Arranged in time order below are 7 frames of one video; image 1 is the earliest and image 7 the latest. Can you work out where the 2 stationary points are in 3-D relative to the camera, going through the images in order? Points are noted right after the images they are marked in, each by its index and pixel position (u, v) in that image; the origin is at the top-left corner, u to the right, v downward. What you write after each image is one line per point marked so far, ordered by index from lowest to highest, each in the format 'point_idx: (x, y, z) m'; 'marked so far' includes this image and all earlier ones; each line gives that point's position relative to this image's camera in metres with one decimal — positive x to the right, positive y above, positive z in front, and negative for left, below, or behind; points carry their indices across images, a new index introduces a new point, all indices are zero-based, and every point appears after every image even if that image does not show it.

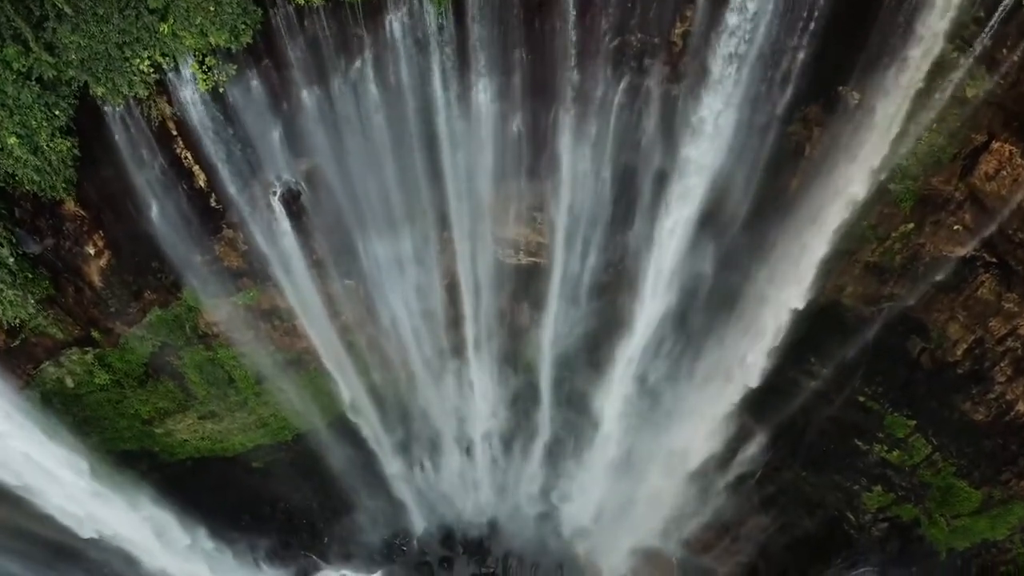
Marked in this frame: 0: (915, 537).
0: (+6.3, -3.9, +11.1) m
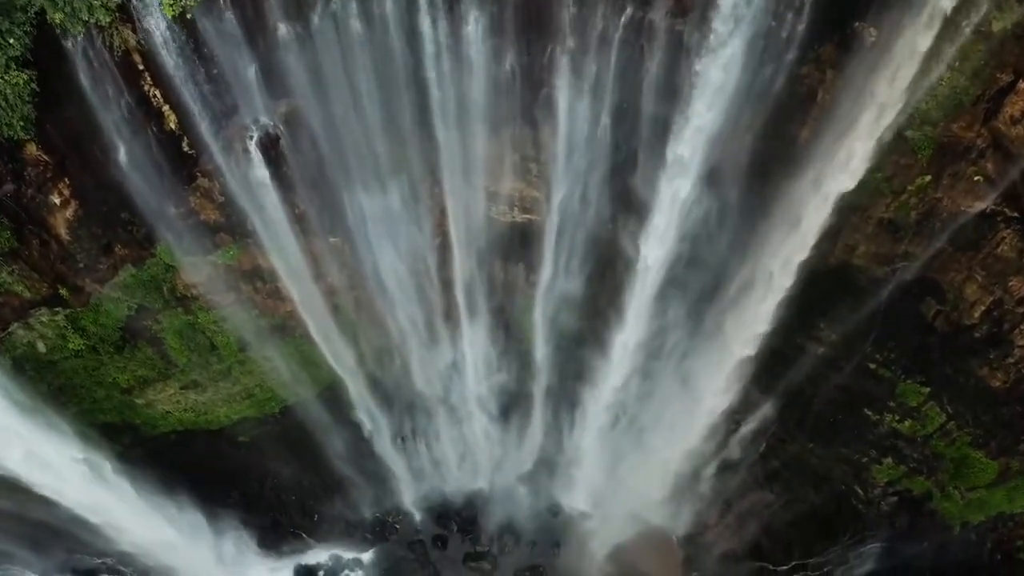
0: (+6.2, -3.4, +10.7) m
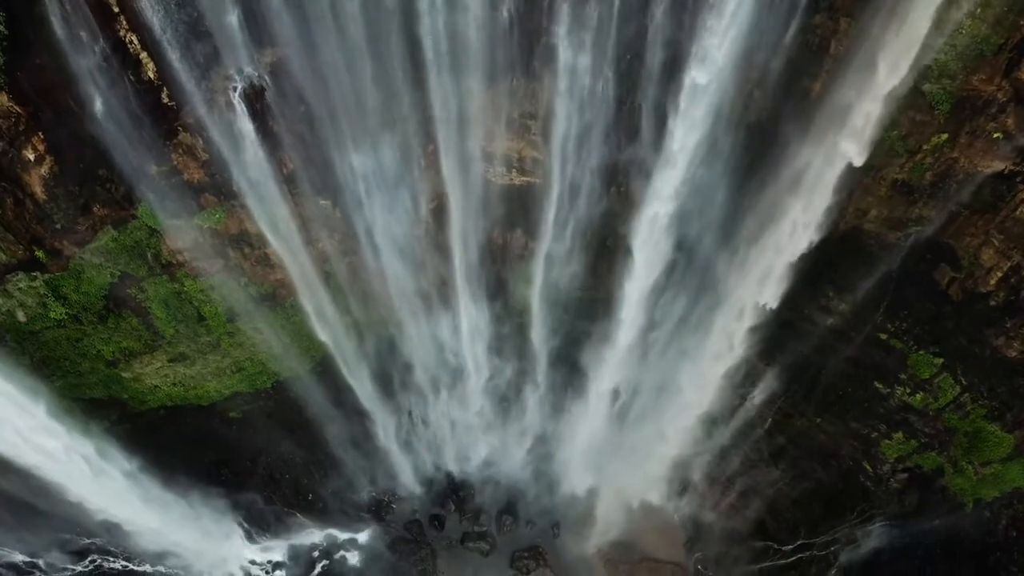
0: (+6.2, -2.9, +10.3) m
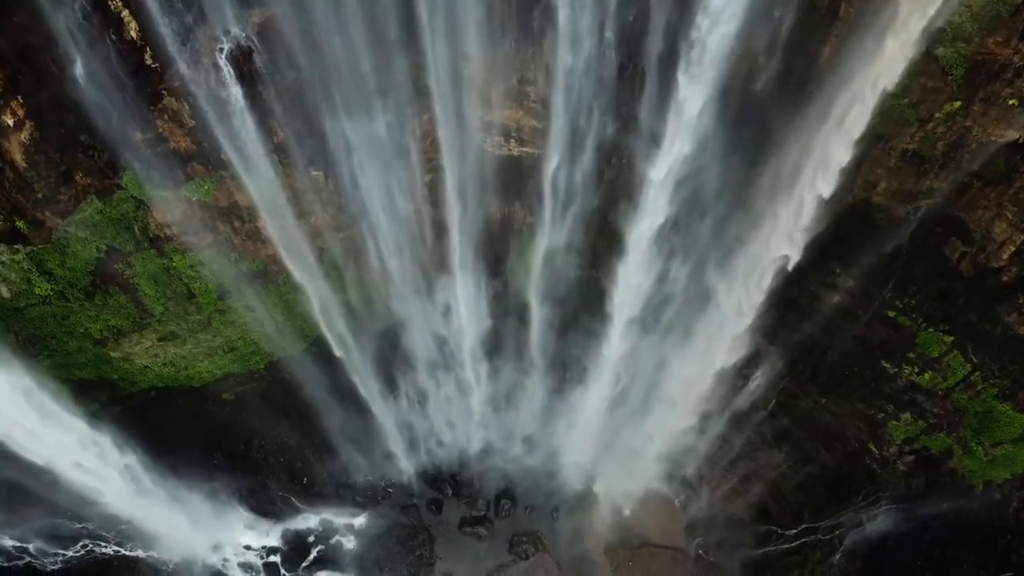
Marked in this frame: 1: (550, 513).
0: (+6.1, -2.6, +10.1) m
1: (+0.6, -3.8, +12.1) m
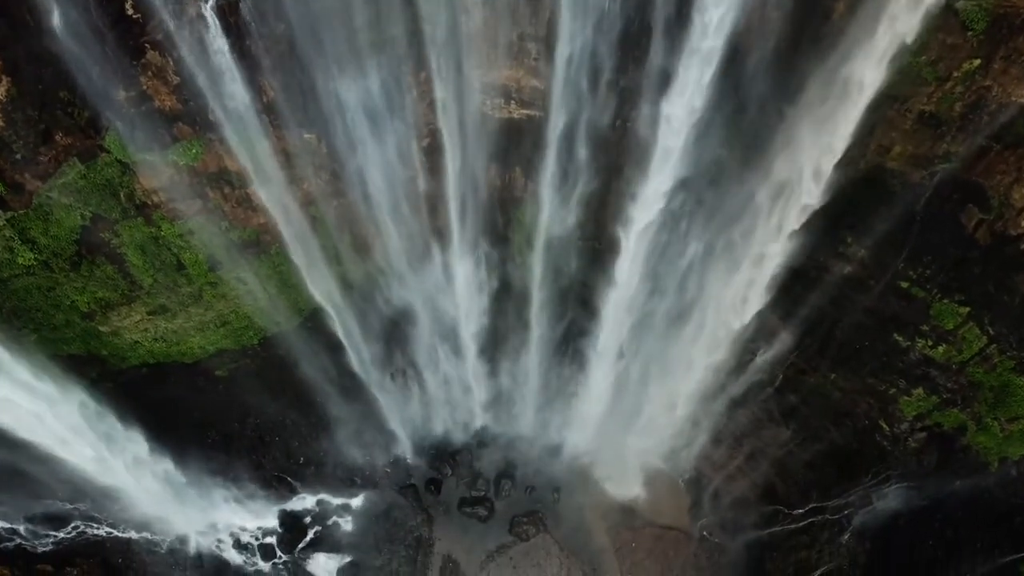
0: (+6.2, -2.2, +9.8) m
1: (+0.6, -3.4, +11.8) m
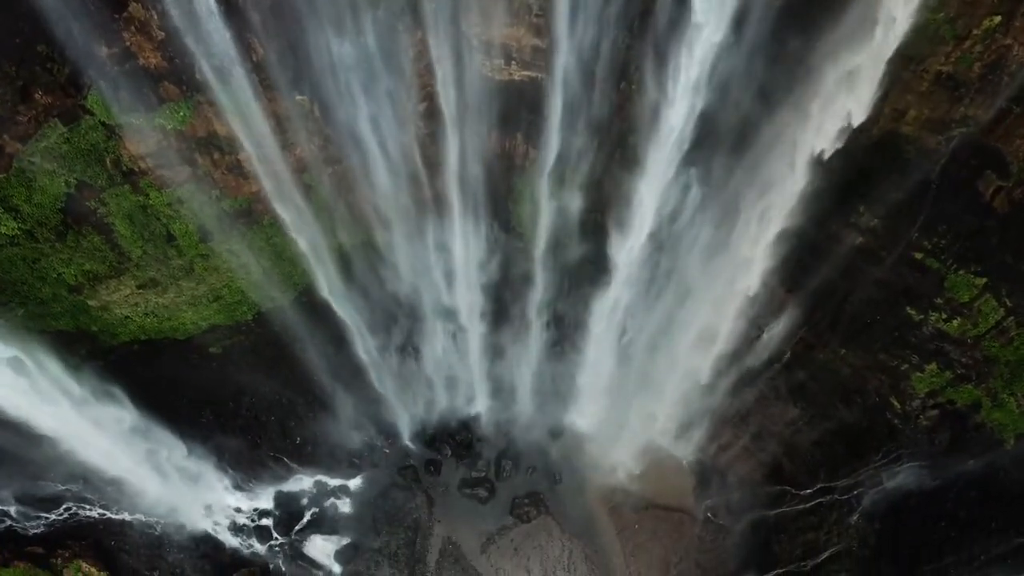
0: (+6.2, -1.8, +9.5) m
1: (+0.7, -3.0, +11.5) m
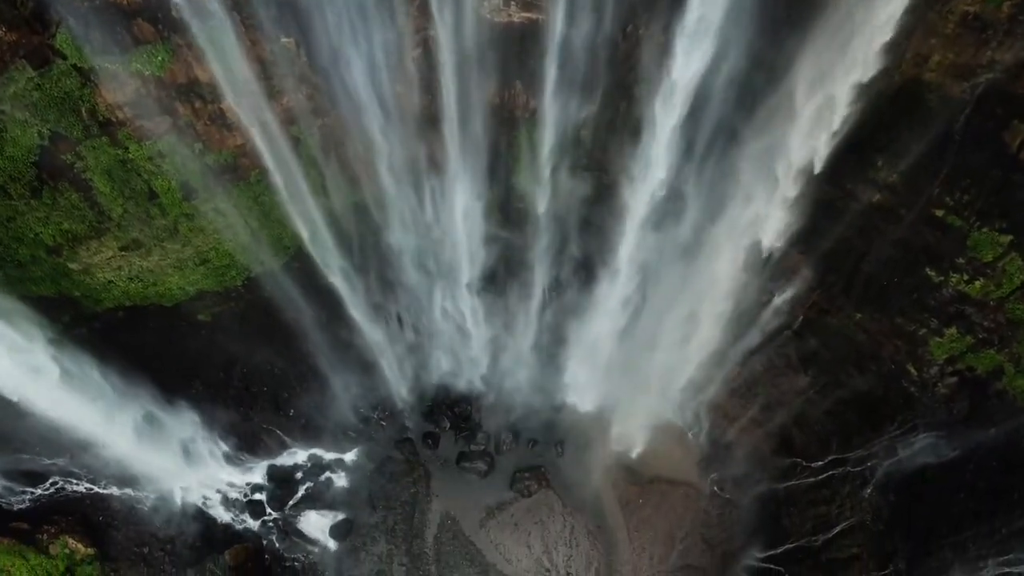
0: (+6.2, -1.3, +9.1) m
1: (+0.7, -2.5, +11.1) m
